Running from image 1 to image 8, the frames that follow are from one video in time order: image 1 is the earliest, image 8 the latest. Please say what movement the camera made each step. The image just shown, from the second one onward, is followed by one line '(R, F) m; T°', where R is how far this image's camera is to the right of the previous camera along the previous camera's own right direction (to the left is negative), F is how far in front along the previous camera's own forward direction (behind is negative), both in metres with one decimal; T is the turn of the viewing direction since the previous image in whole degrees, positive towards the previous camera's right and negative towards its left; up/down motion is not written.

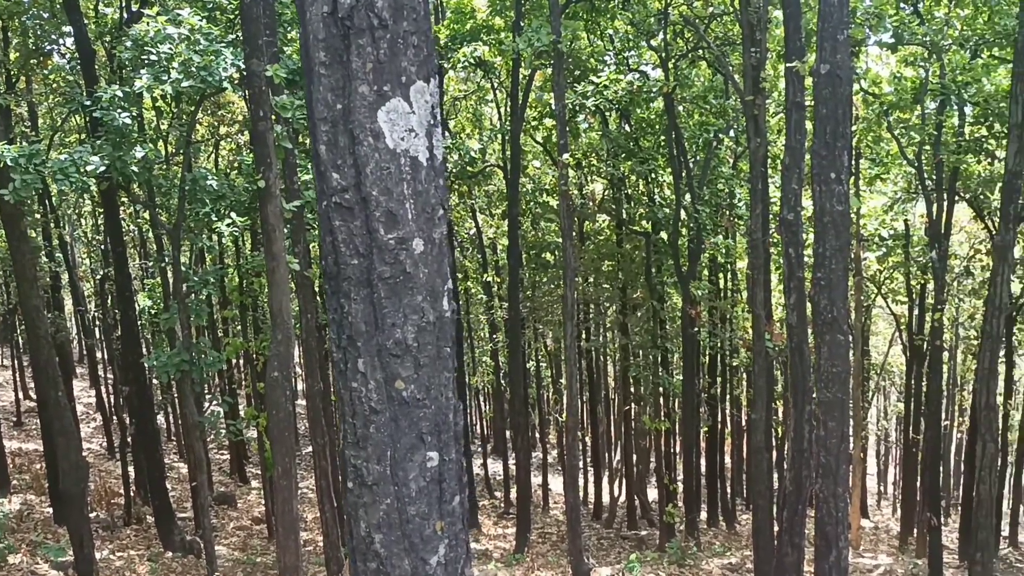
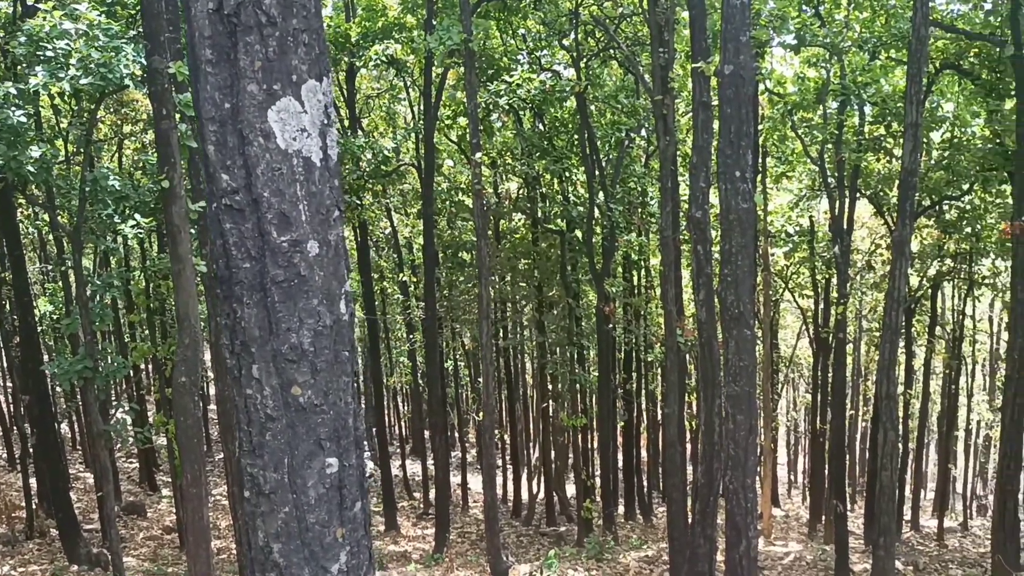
(+0.4, 0.0) m; +4°
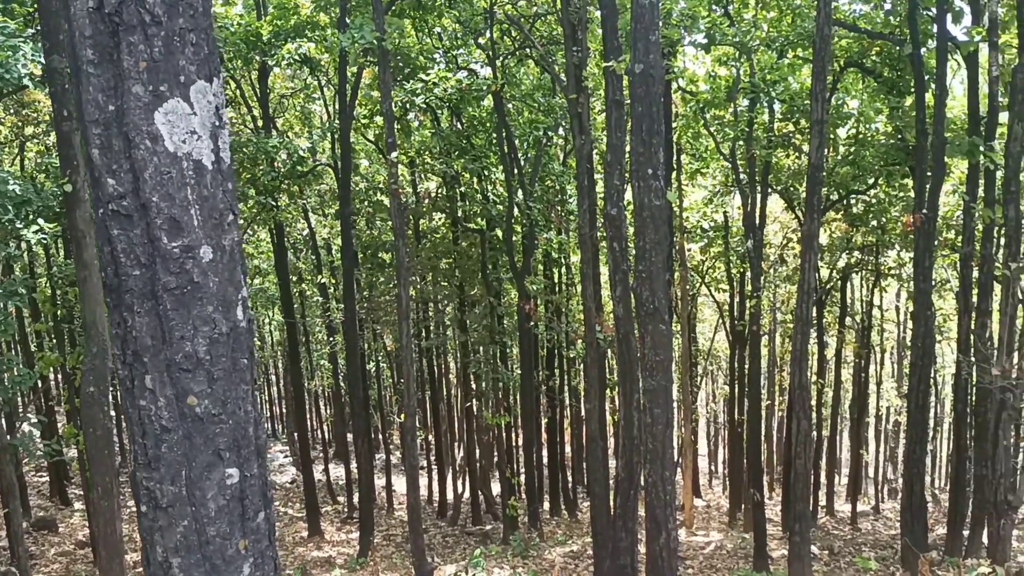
(+0.4, 0.0) m; +3°
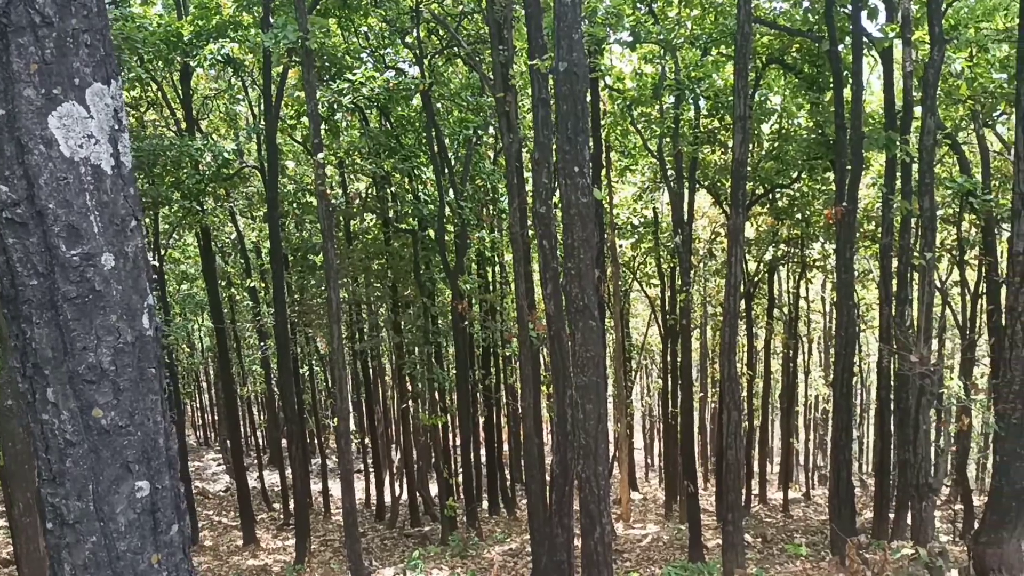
(+0.3, 0.0) m; +3°
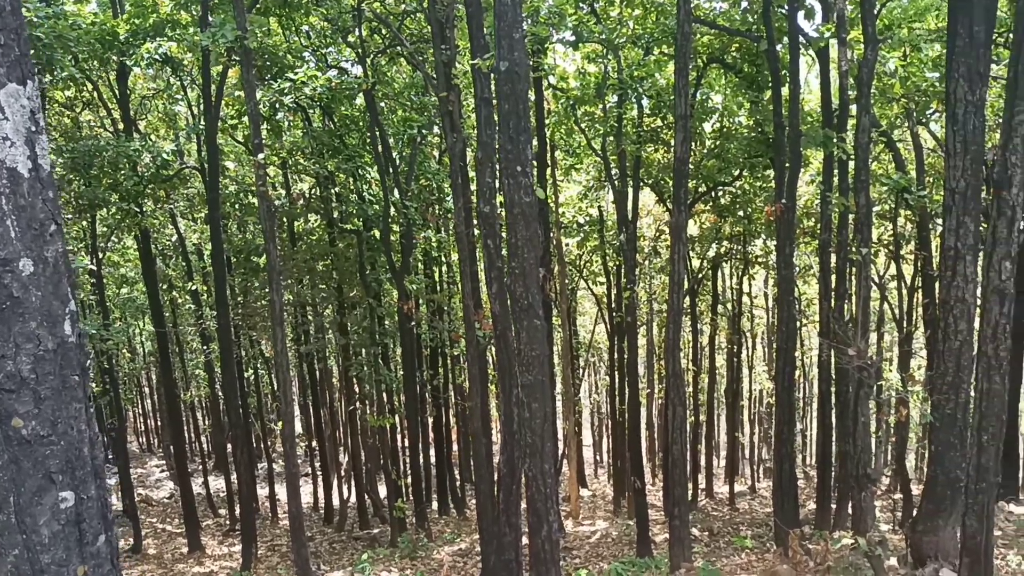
(+0.3, 0.0) m; +2°
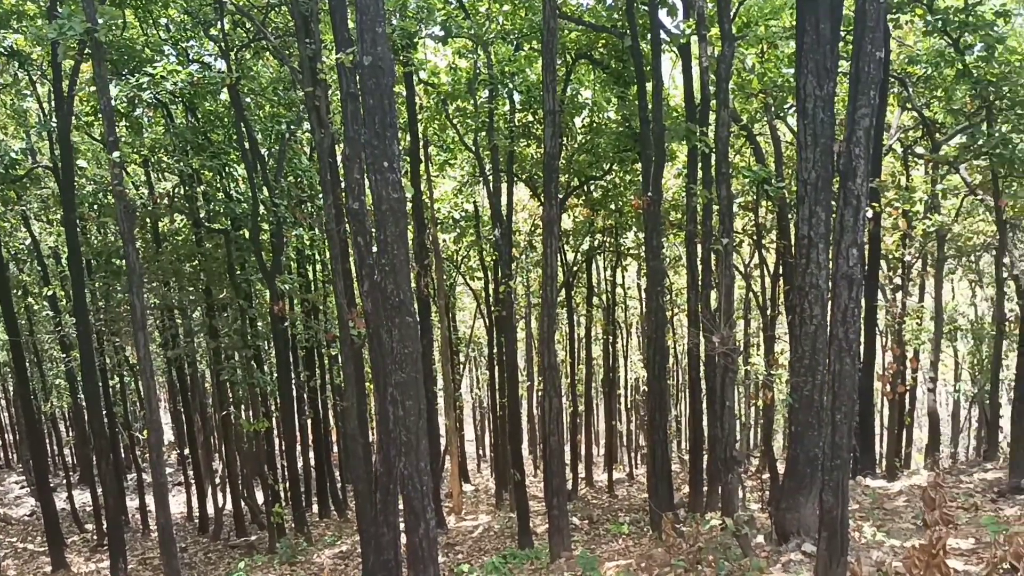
(+0.6, 0.0) m; +5°
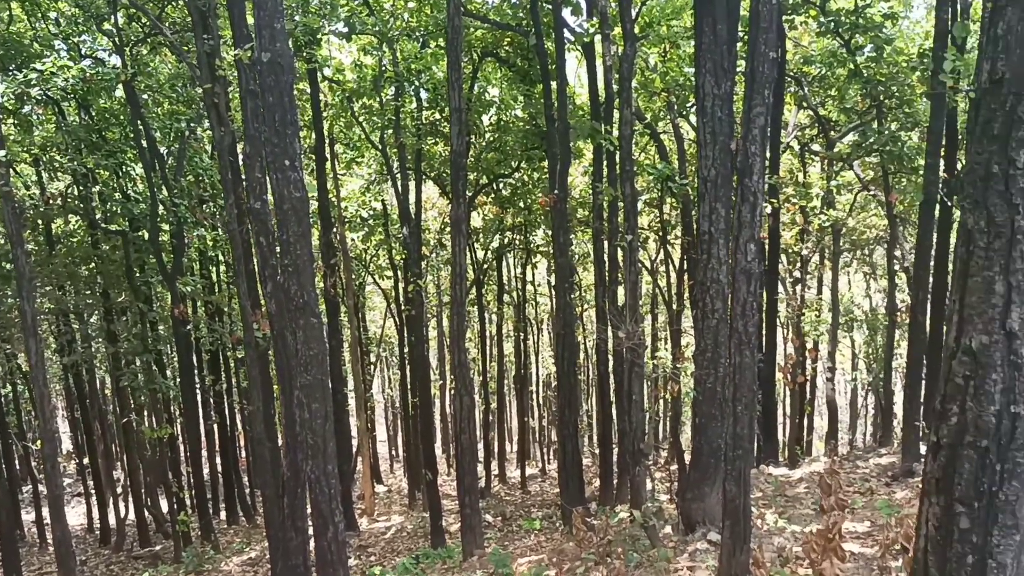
(+0.4, 0.0) m; +4°
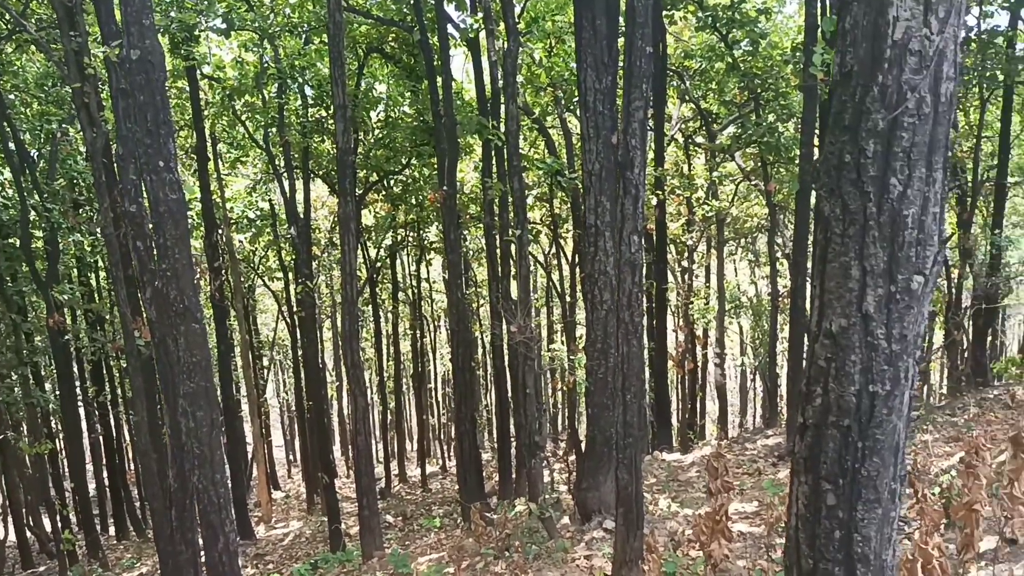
(+0.5, 0.0) m; +4°
